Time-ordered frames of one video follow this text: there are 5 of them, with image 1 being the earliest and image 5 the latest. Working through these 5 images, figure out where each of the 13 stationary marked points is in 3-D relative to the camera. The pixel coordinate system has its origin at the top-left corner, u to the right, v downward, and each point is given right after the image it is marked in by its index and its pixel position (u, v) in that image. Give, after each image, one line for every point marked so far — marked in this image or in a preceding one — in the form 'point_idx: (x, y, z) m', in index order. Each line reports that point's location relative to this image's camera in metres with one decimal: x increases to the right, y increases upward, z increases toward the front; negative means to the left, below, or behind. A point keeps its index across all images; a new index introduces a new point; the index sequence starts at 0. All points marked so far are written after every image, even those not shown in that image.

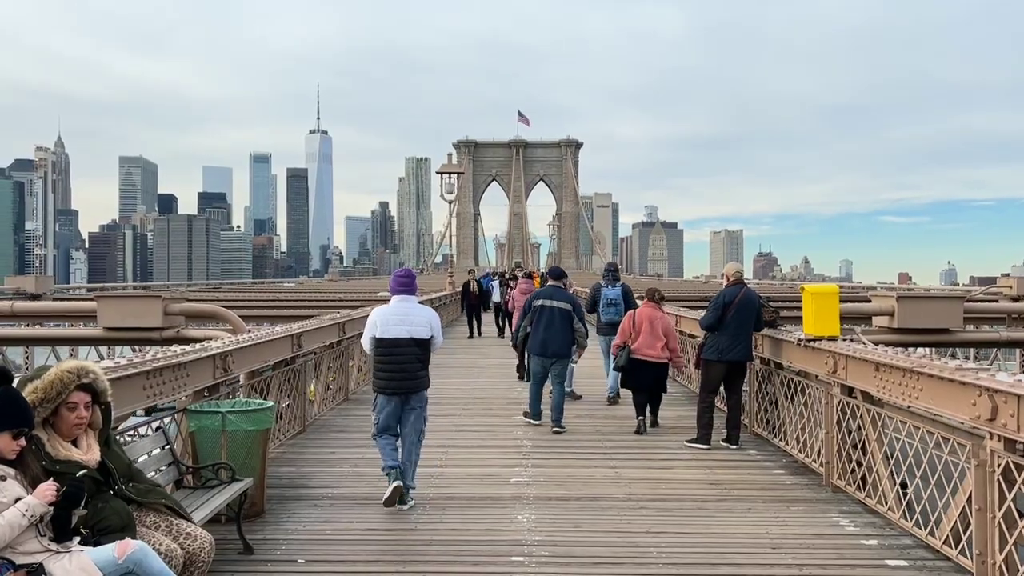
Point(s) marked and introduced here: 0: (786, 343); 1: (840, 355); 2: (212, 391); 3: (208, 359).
0: (+2.6, -0.5, +7.9) m
1: (+2.6, -0.5, +6.5) m
2: (-2.4, -0.8, +6.5) m
3: (-2.3, -0.5, +6.3) m
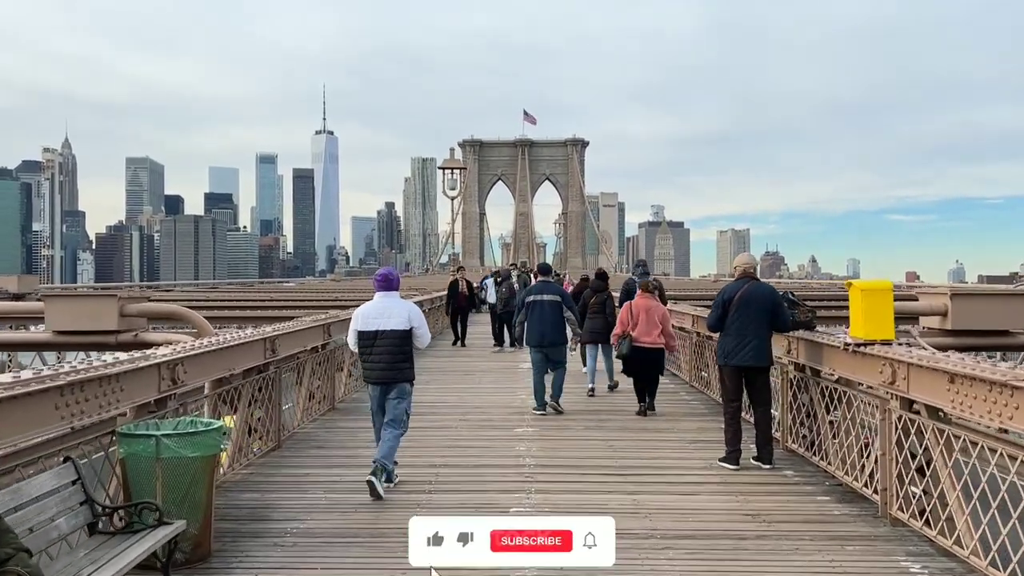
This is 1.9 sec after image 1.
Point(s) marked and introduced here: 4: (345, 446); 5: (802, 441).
0: (+2.6, -0.5, +6.8) m
1: (+2.6, -0.5, +5.5) m
2: (-2.4, -0.8, +5.5) m
3: (-2.3, -0.5, +5.3) m
4: (-1.6, -1.5, +8.0) m
5: (+2.6, -1.4, +7.5) m
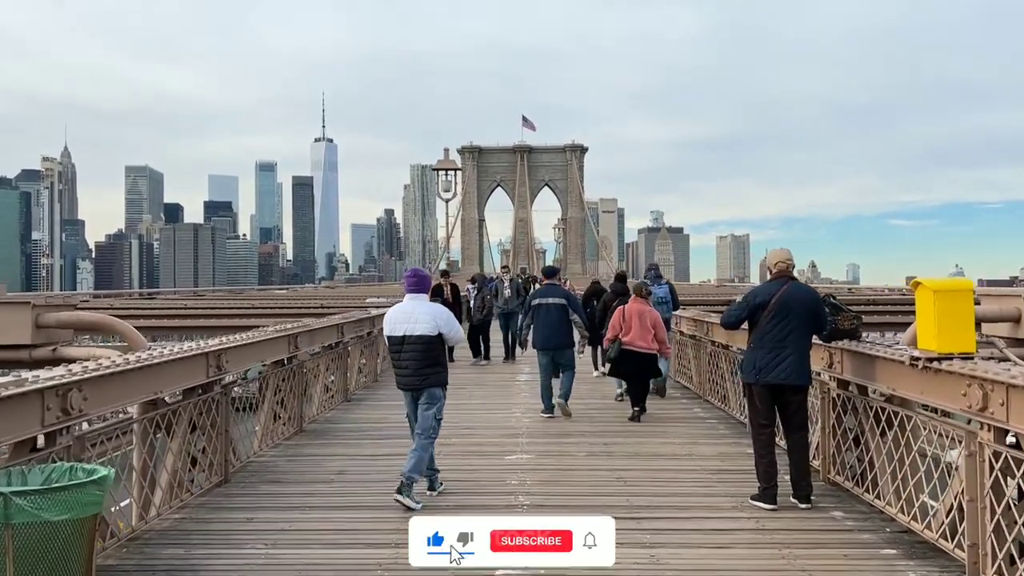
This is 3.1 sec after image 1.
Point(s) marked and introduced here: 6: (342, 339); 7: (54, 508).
0: (+2.5, -0.5, +5.6) m
1: (+2.5, -0.5, +4.3) m
2: (-2.4, -0.8, +4.3) m
3: (-2.4, -0.5, +4.1) m
4: (-1.7, -1.6, +6.8) m
5: (+2.5, -1.4, +6.3) m
6: (-2.3, -0.7, +11.1) m
7: (-1.9, -0.9, +3.4) m
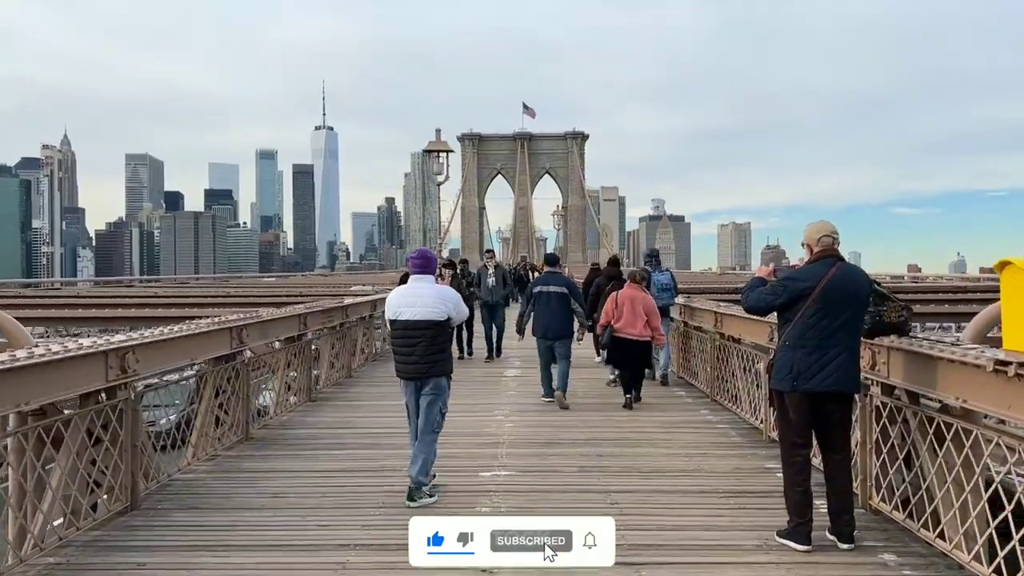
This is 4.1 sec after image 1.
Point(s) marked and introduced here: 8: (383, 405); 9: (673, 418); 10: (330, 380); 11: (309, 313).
0: (+2.3, -0.4, +4.4) m
1: (+2.3, -0.4, +3.1) m
2: (-2.6, -0.7, +3.1) m
3: (-2.6, -0.5, +2.9) m
4: (-1.9, -1.5, +5.6) m
5: (+2.3, -1.3, +5.1) m
6: (-2.4, -0.5, +9.9) m
7: (-2.0, -0.8, +2.2) m
8: (-1.5, -1.3, +9.4) m
9: (+1.7, -1.4, +8.7) m
10: (-2.4, -1.2, +11.1) m
11: (-2.4, -0.3, +10.0) m
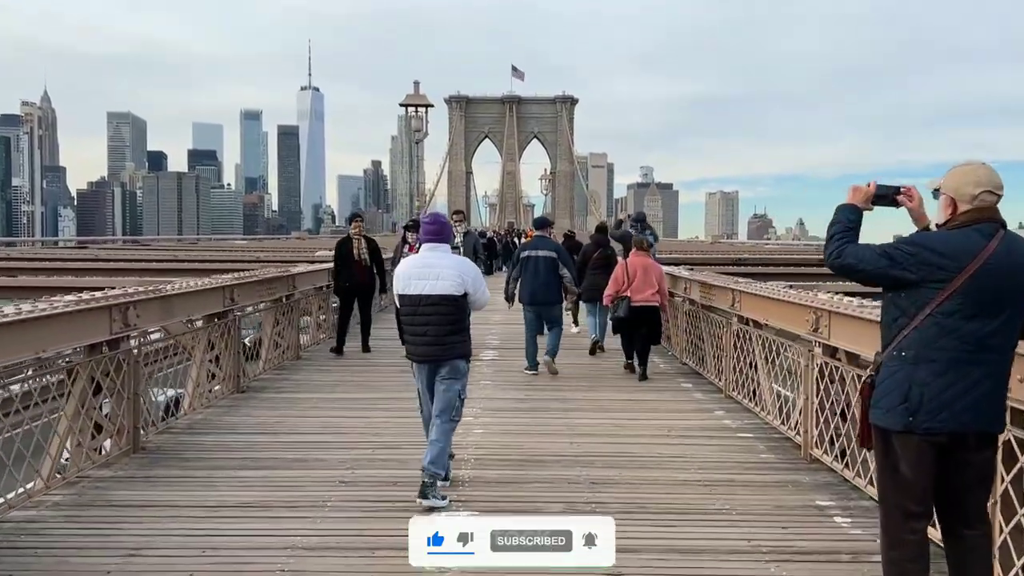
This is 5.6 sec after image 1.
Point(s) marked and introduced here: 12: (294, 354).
0: (+2.2, -0.4, +2.8) m
1: (+2.1, -0.4, +1.4) m
2: (-2.8, -0.7, +1.4) m
3: (-2.7, -0.4, +1.2) m
4: (-2.1, -1.3, +3.9) m
5: (+2.2, -1.2, +3.4) m
6: (-2.7, -0.2, +8.1) m
7: (-2.2, -0.8, +0.5) m
8: (-1.7, -1.0, +7.7) m
9: (+1.4, -1.1, +7.0) m
10: (-2.7, -0.8, +9.4) m
11: (-2.7, 0.0, +8.2) m
12: (-2.7, -0.8, +10.1) m
